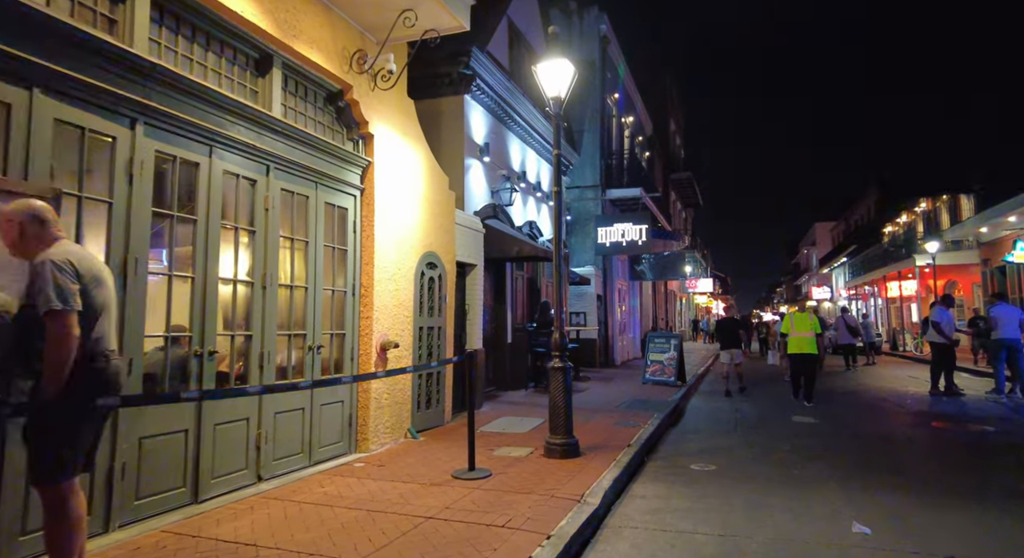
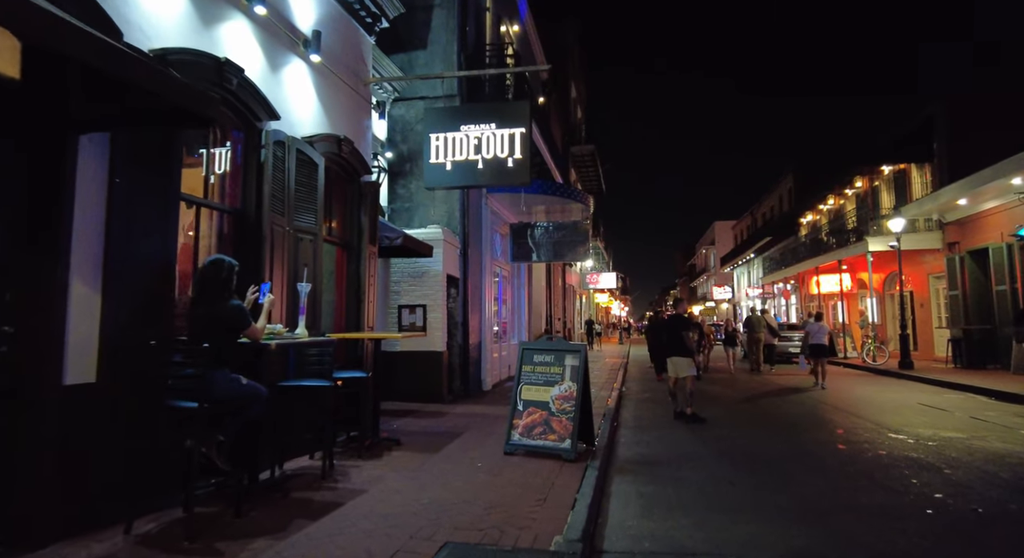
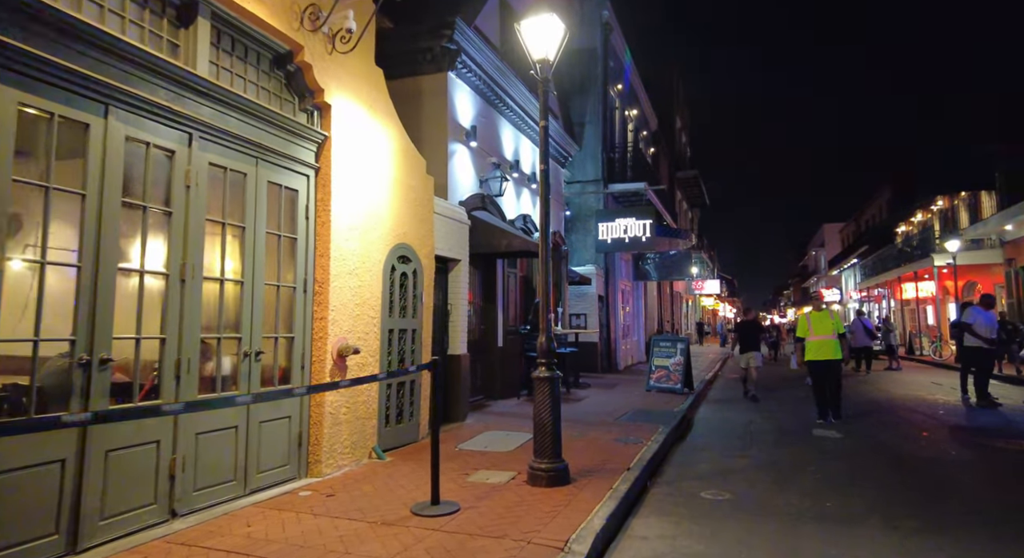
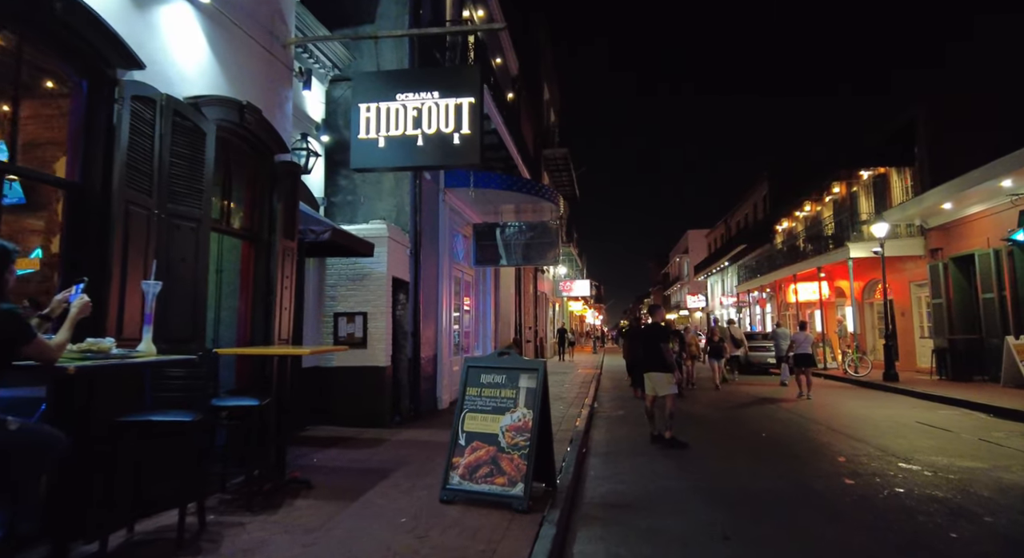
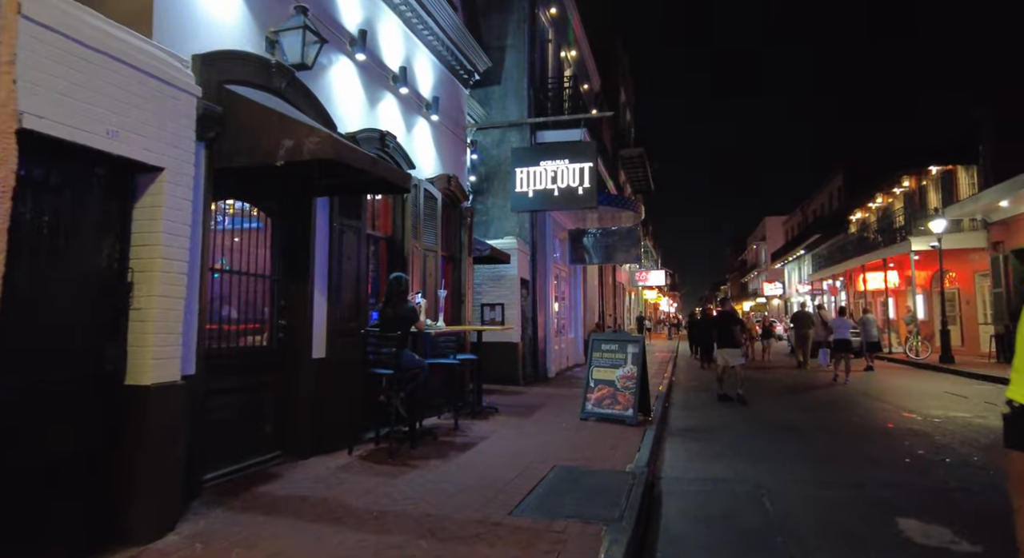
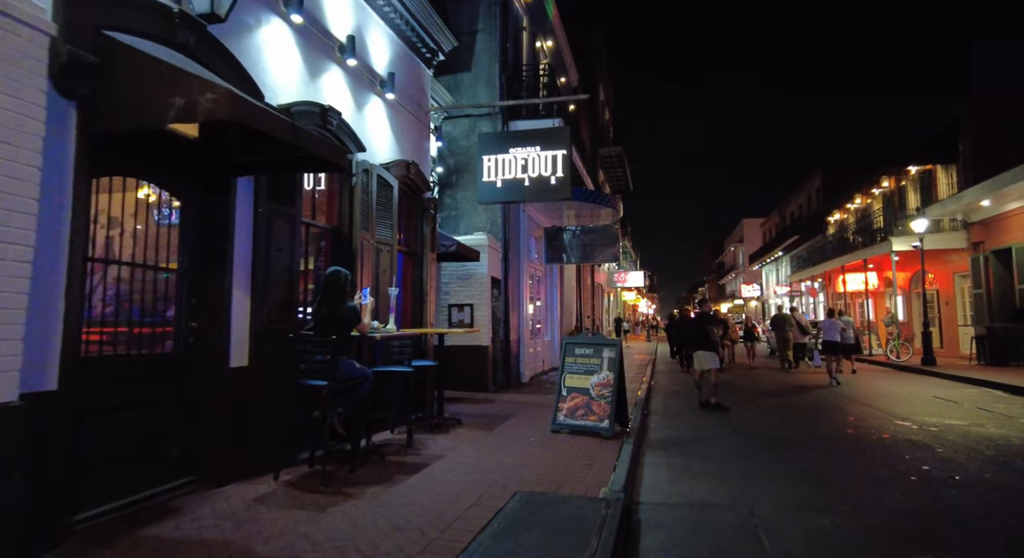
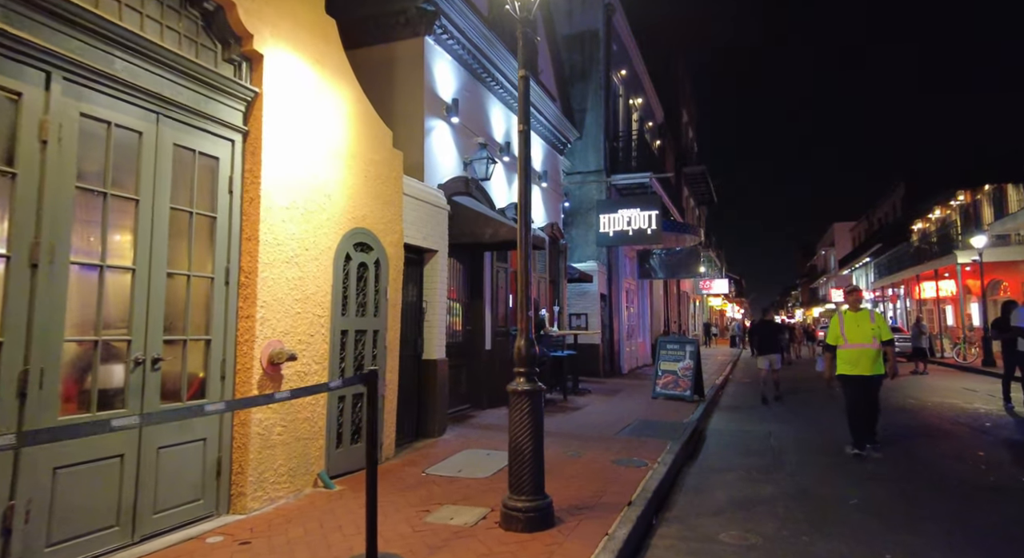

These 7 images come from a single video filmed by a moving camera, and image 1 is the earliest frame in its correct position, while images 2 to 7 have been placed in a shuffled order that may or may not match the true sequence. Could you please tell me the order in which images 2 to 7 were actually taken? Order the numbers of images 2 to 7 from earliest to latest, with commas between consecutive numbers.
3, 7, 5, 6, 2, 4
